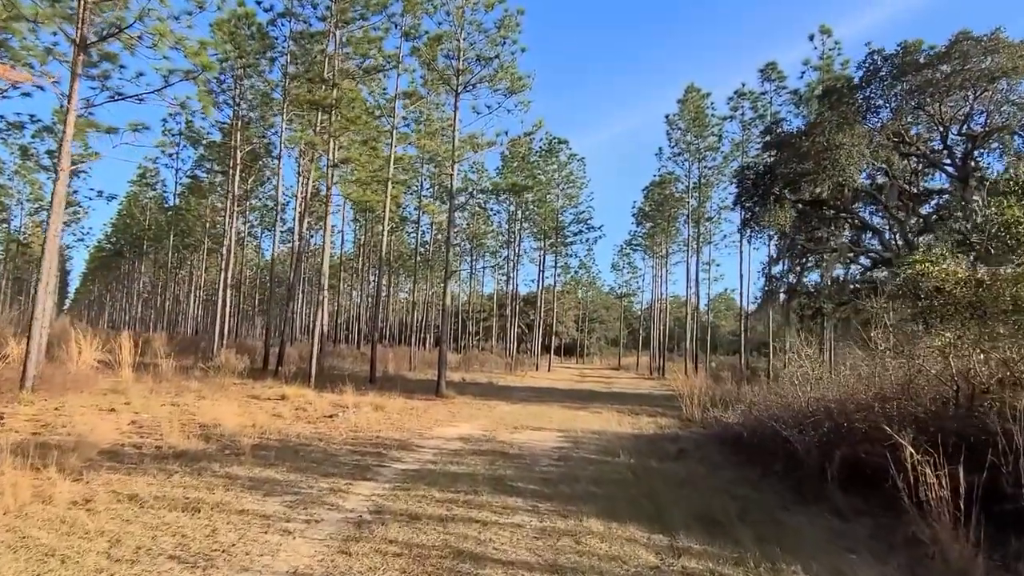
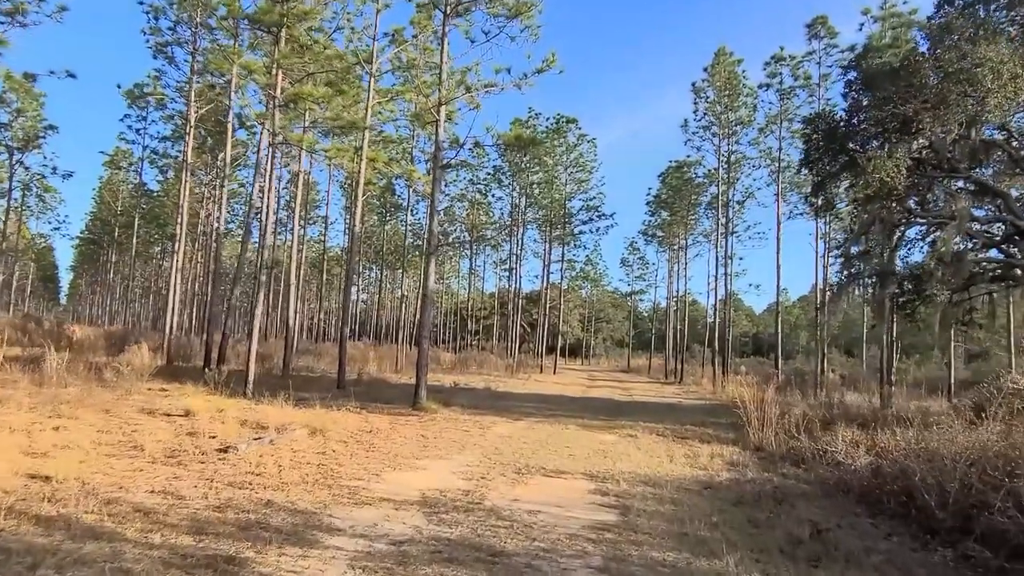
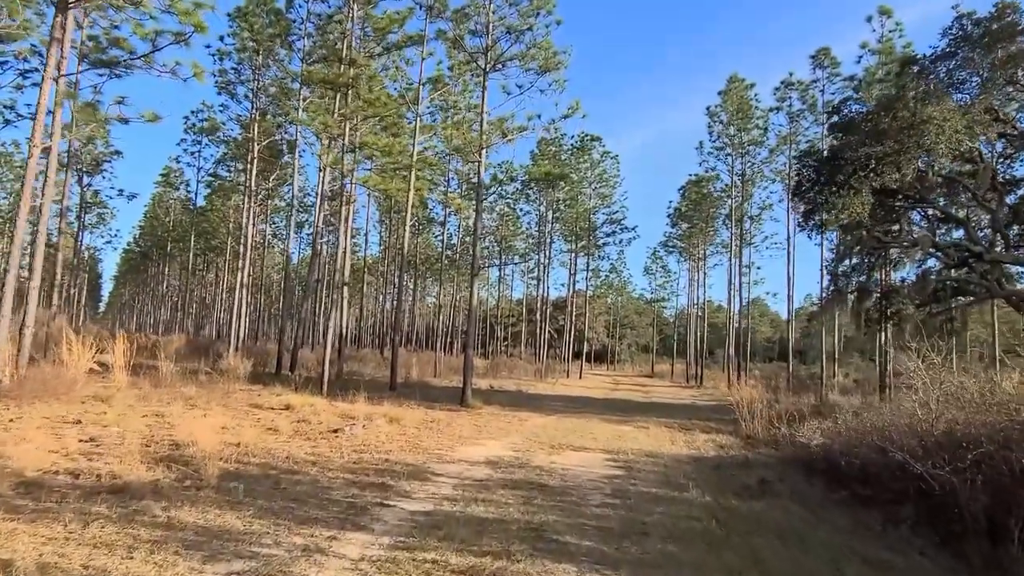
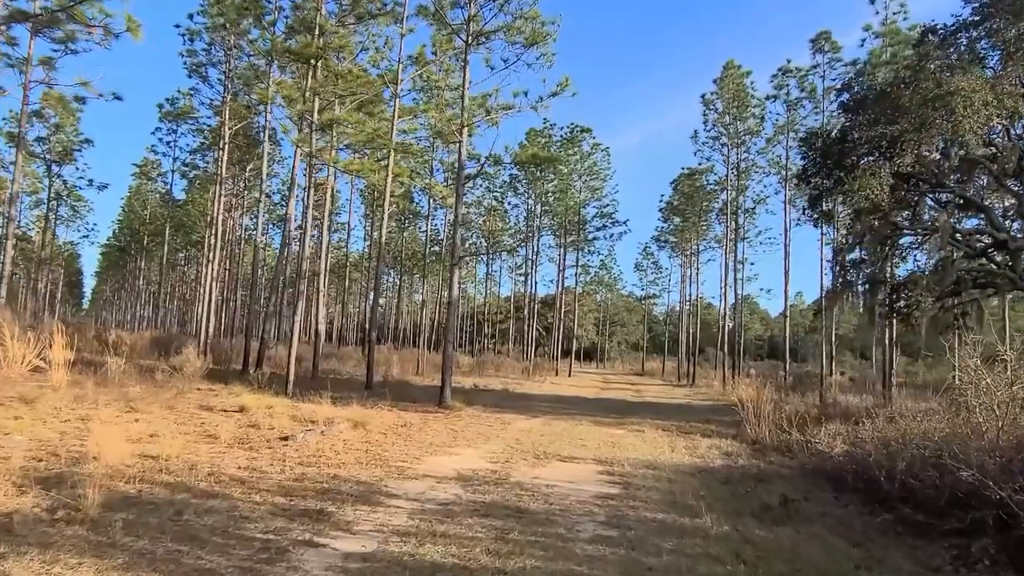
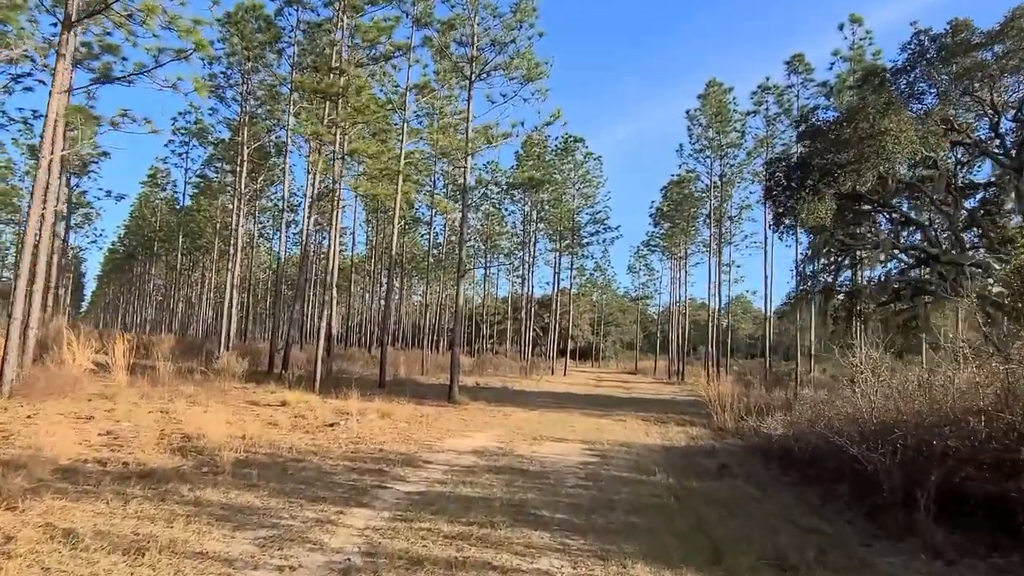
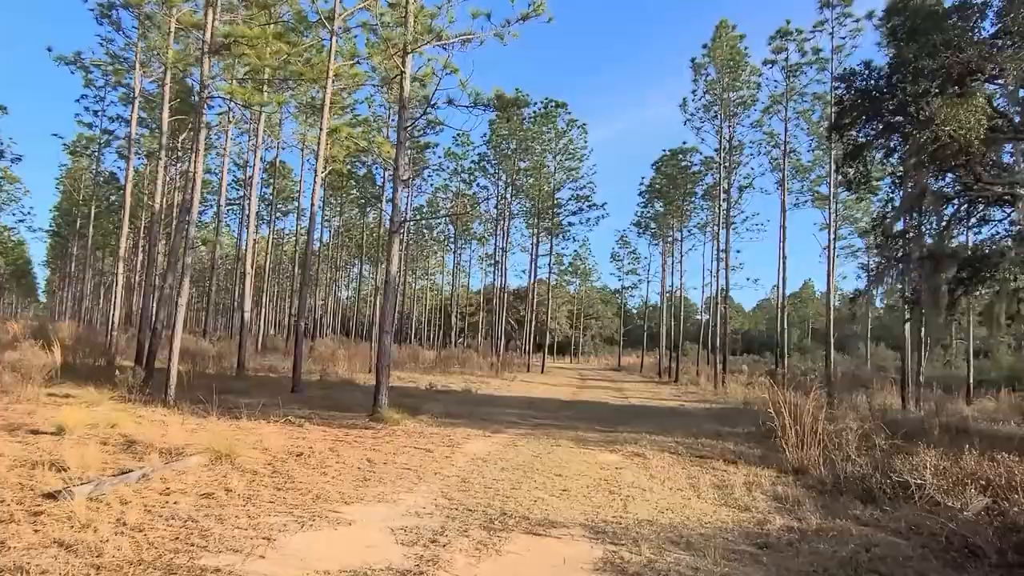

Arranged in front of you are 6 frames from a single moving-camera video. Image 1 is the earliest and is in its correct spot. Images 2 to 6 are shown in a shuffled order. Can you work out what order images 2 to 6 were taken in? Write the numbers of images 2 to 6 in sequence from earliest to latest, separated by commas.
5, 3, 4, 2, 6
